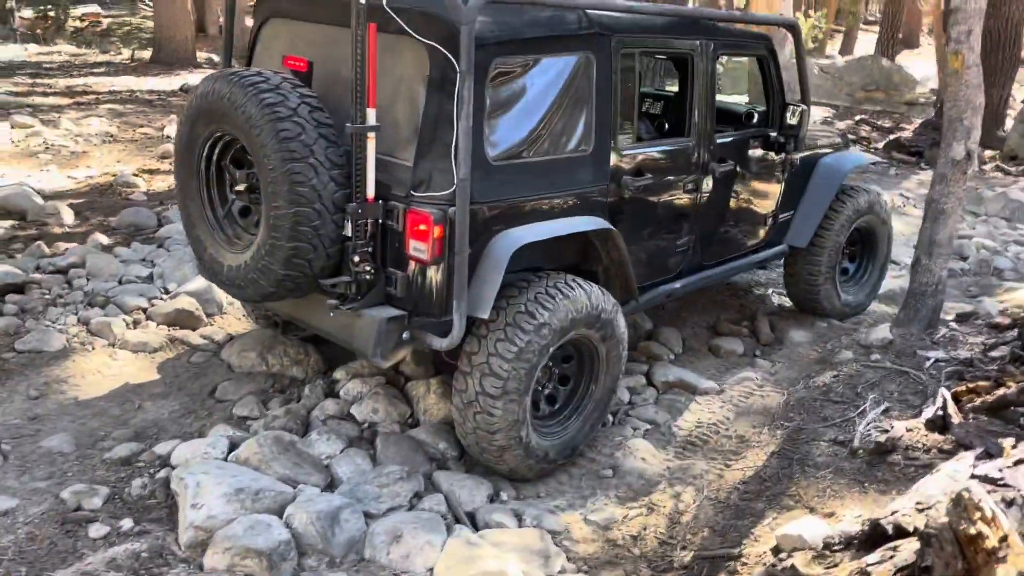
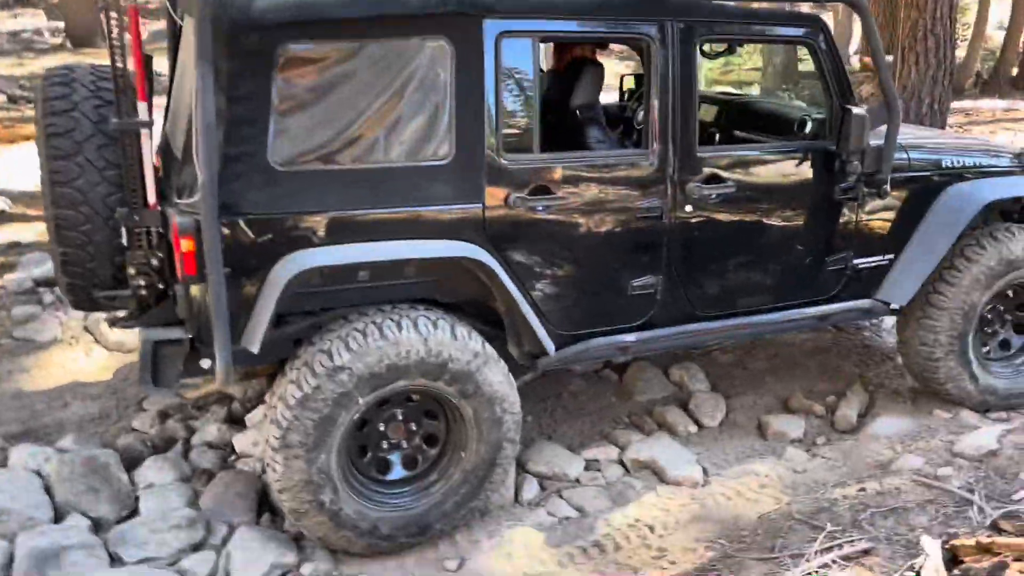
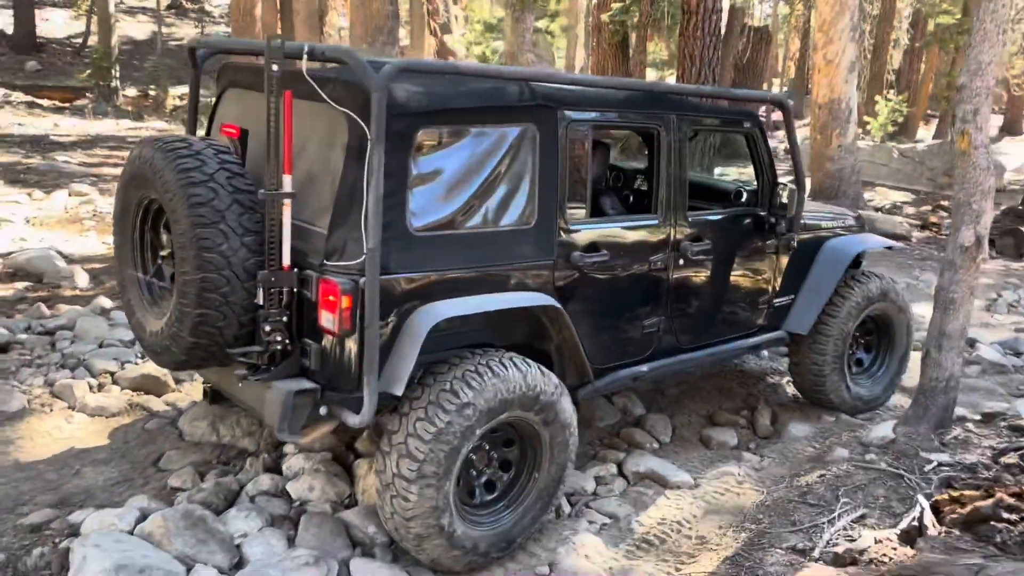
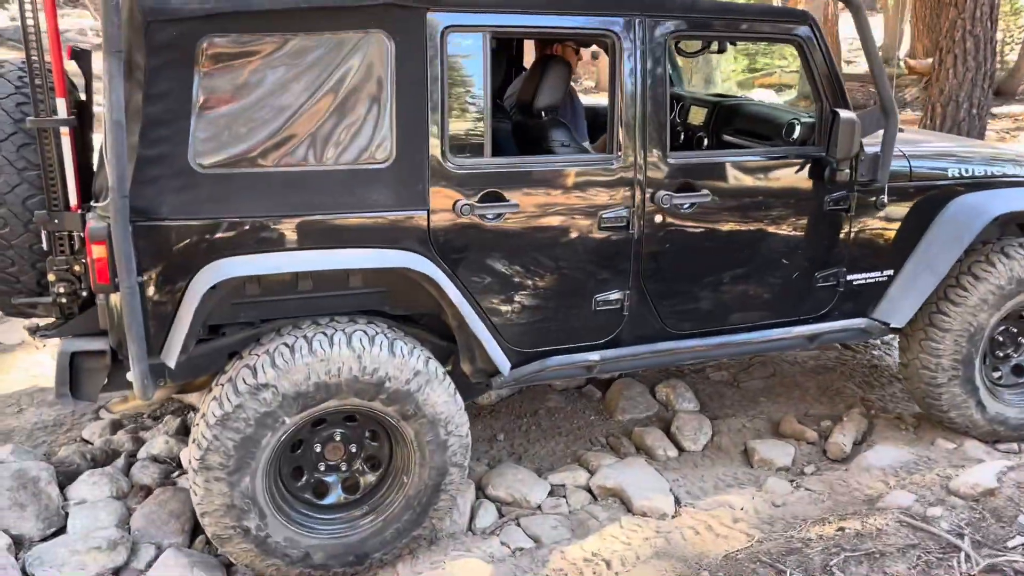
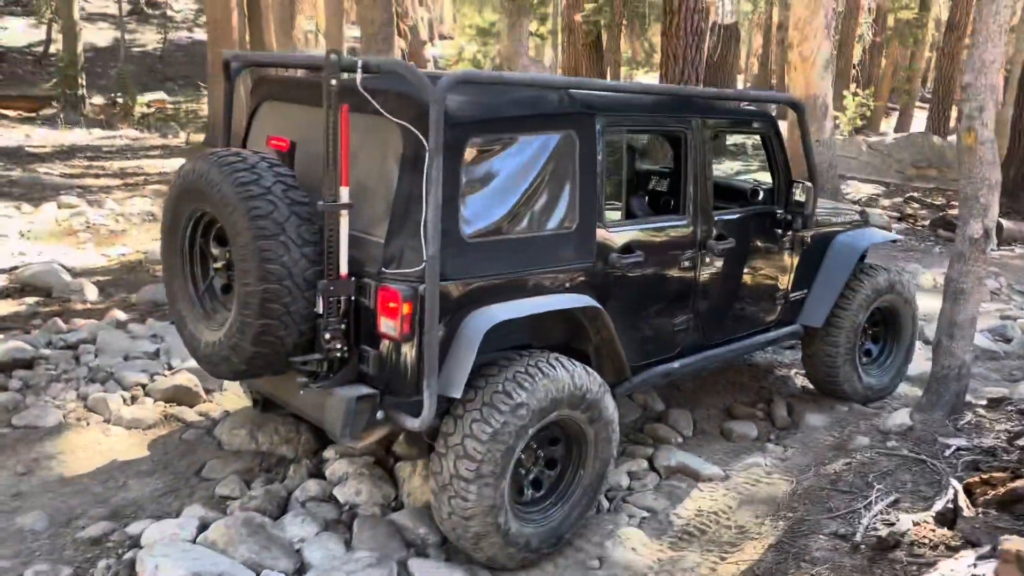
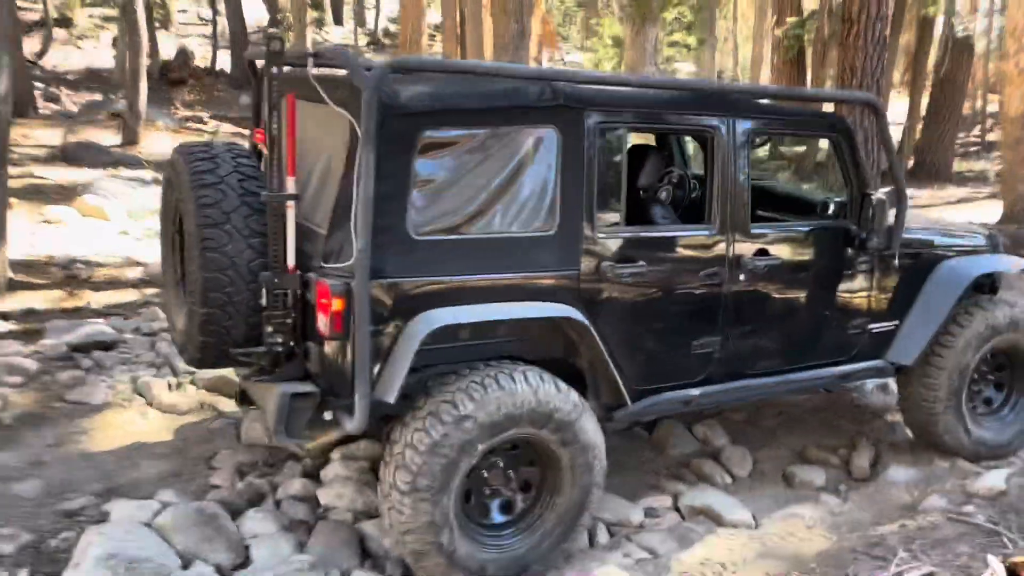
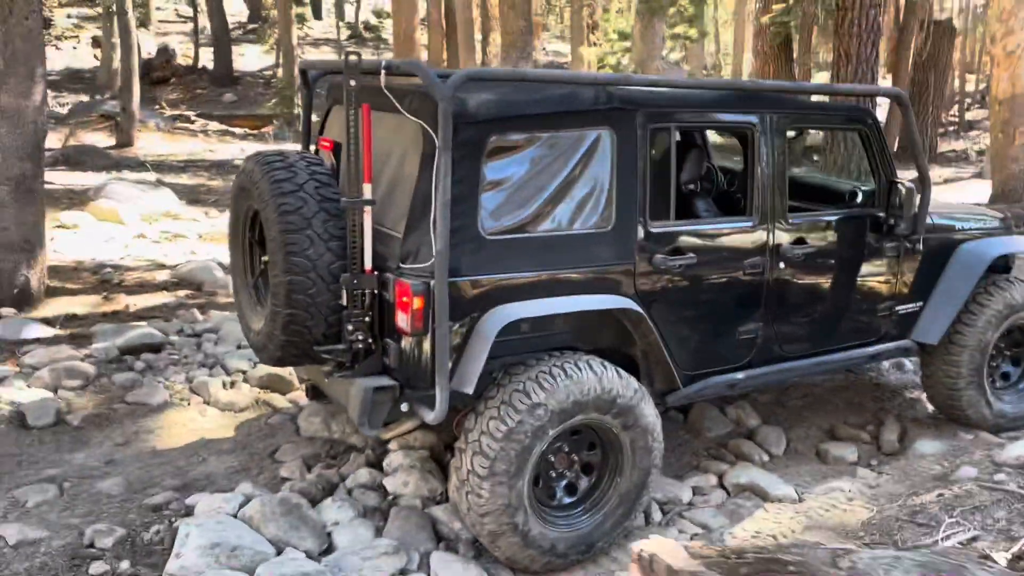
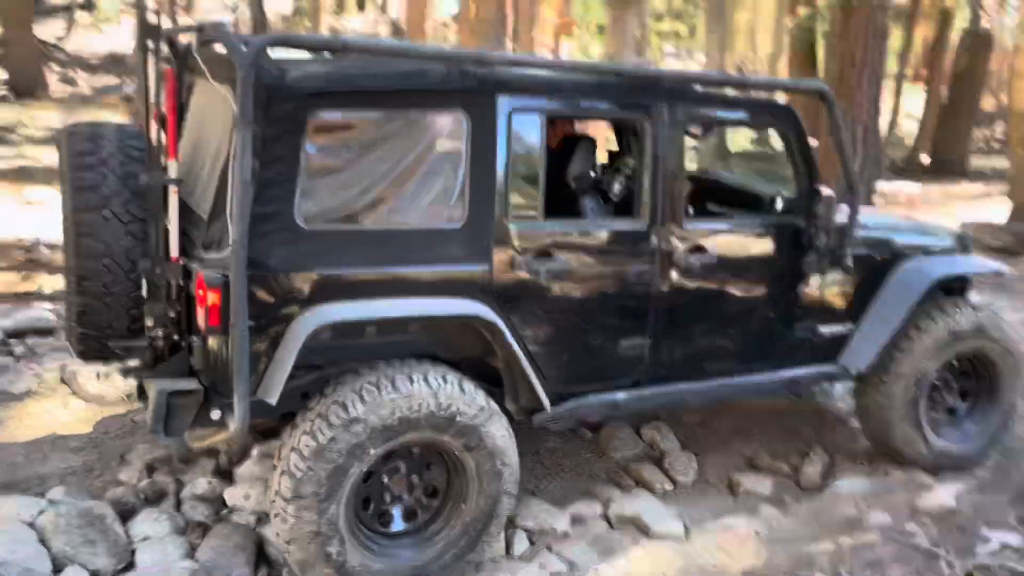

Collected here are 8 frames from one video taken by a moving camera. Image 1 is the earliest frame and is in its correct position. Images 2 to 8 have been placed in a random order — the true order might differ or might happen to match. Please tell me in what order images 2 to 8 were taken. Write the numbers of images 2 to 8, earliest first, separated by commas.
5, 3, 7, 6, 8, 2, 4
